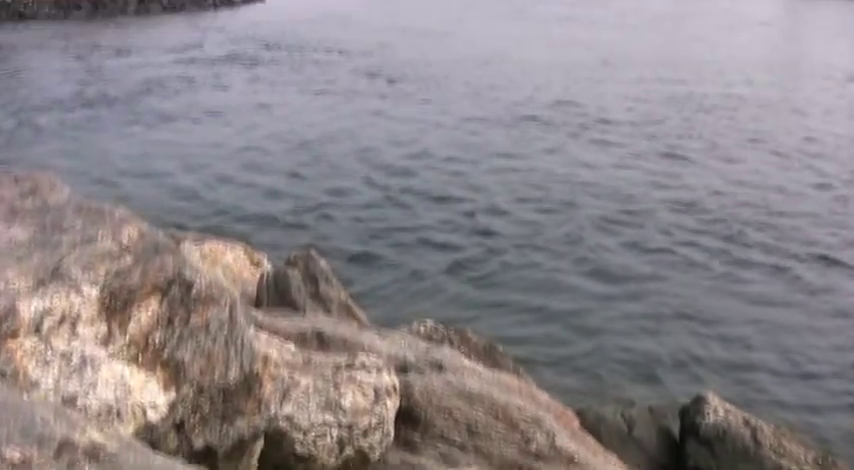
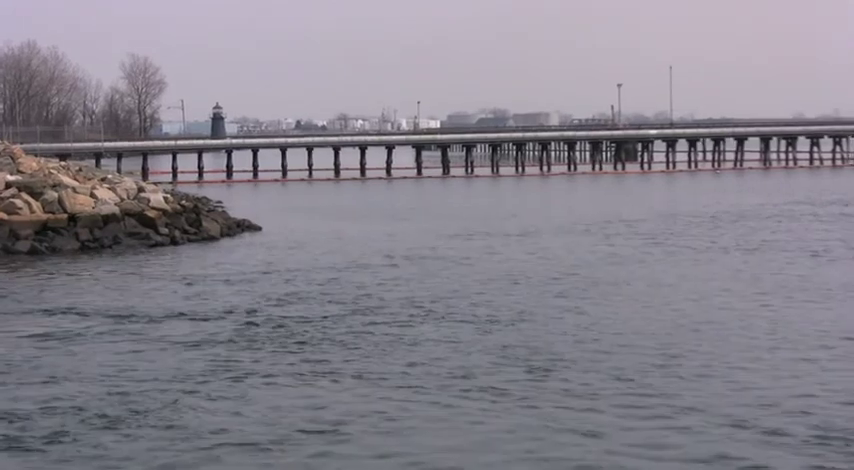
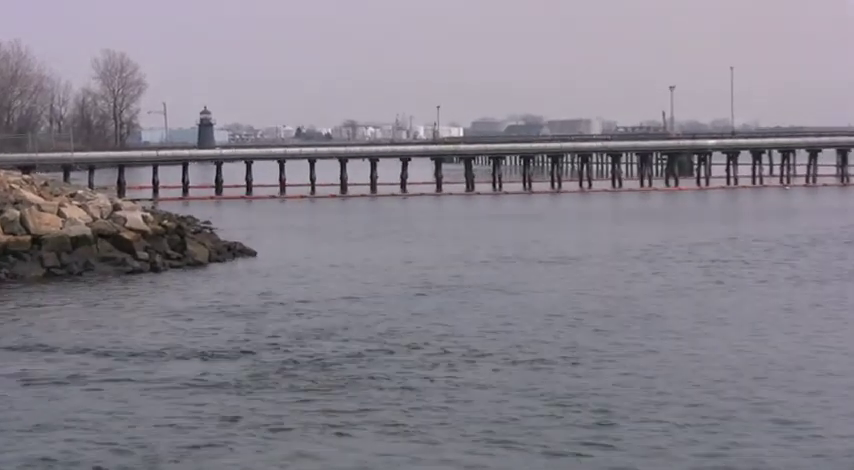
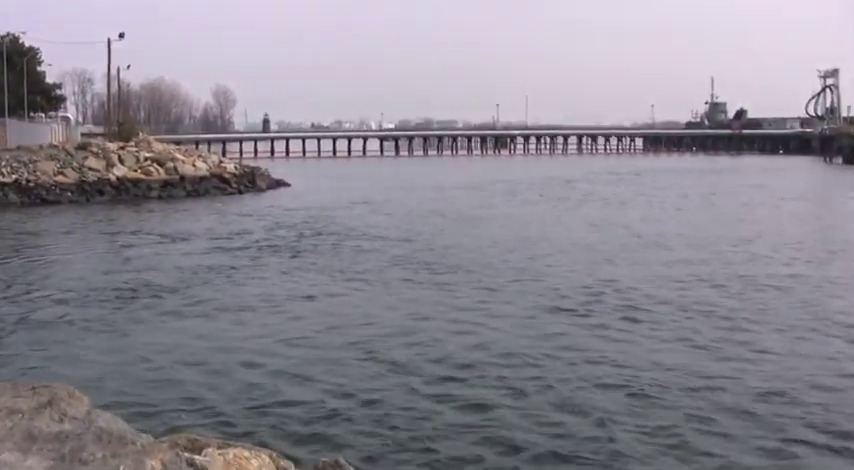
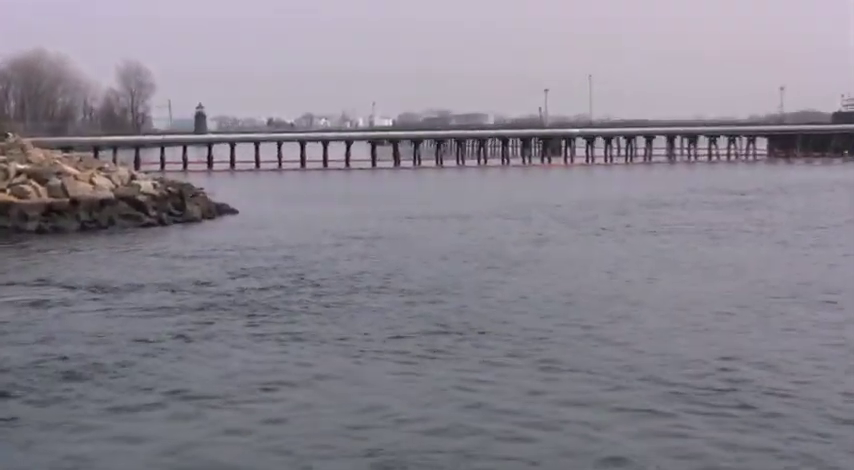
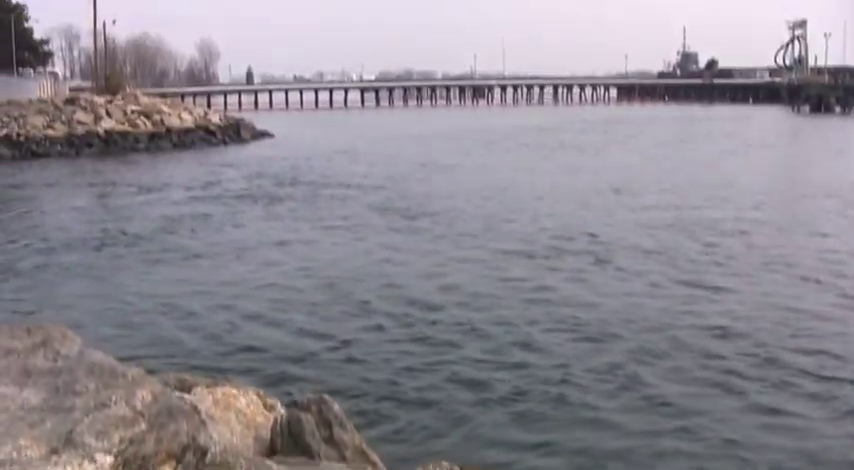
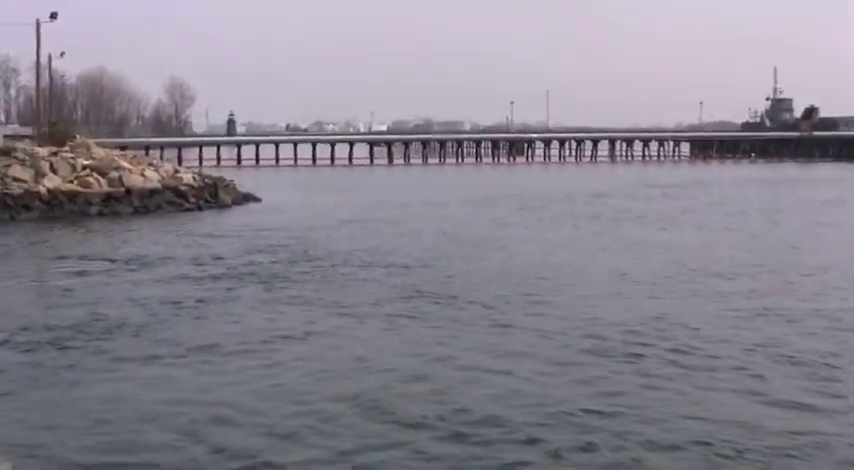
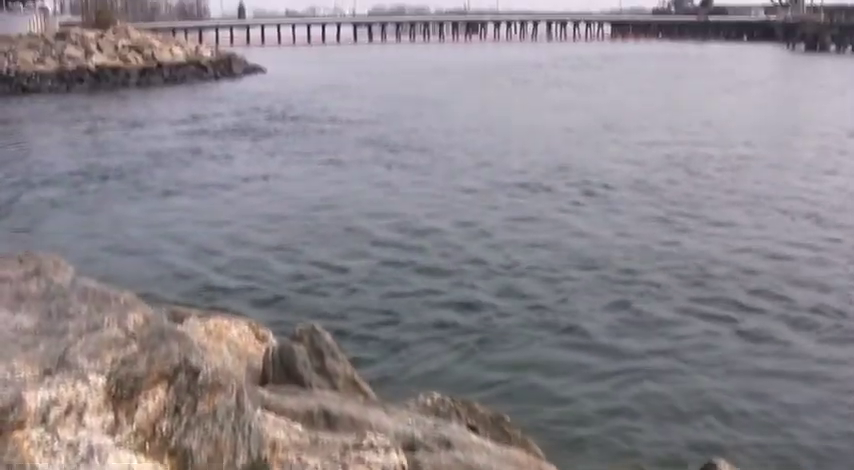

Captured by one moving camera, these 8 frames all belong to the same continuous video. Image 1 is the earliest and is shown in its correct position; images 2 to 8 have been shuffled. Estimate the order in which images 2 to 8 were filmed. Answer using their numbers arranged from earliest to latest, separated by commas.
8, 6, 4, 7, 5, 2, 3
